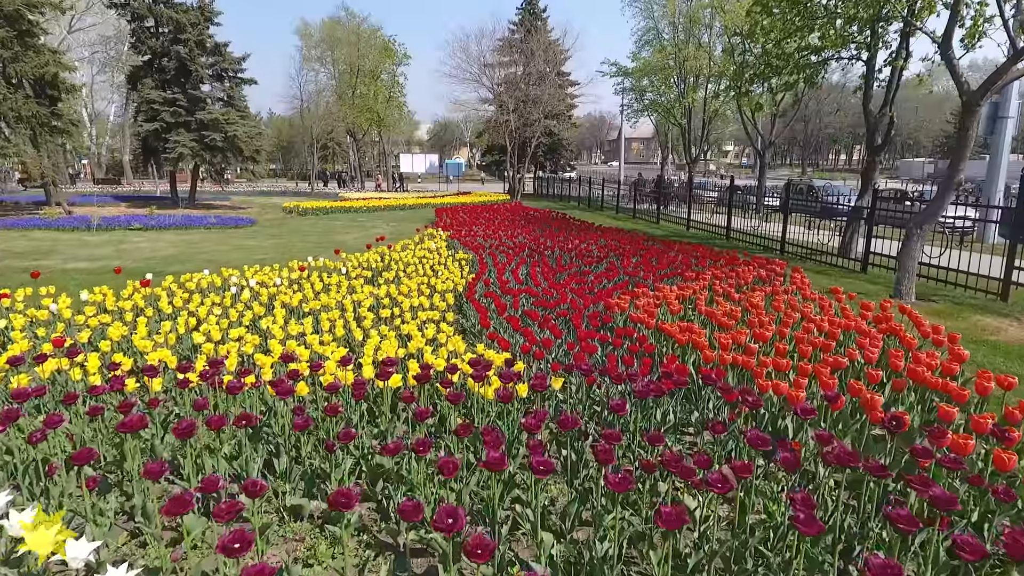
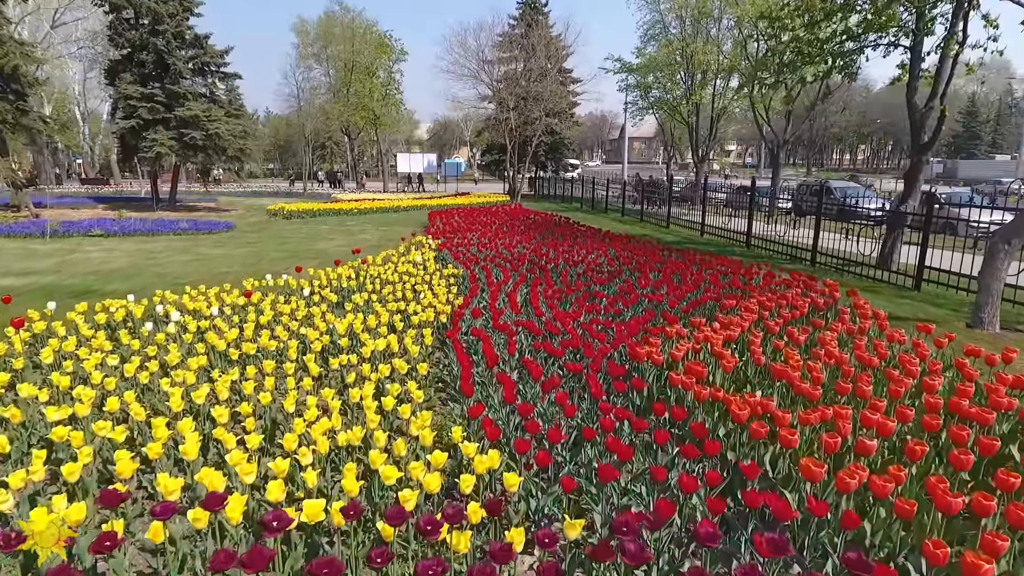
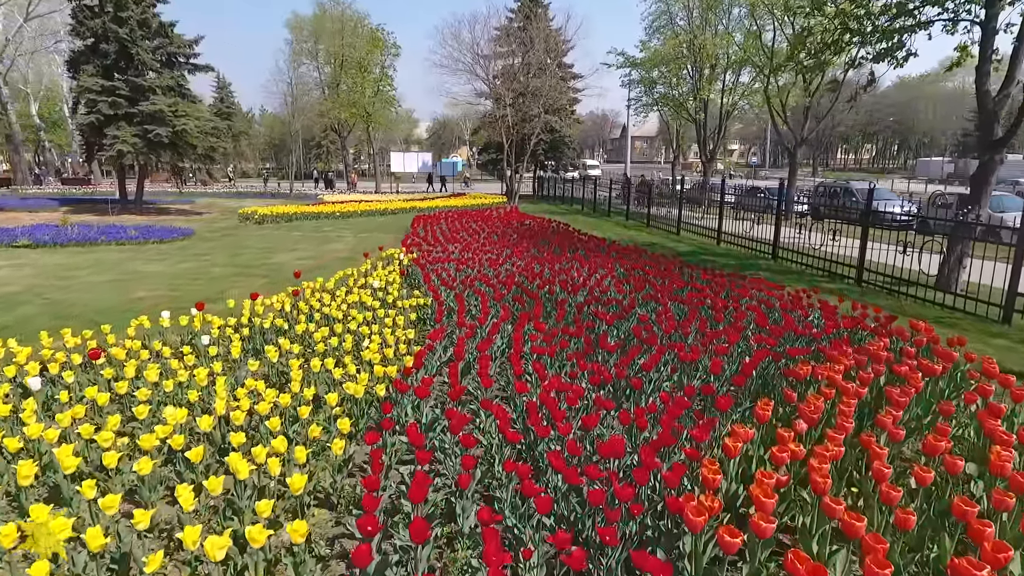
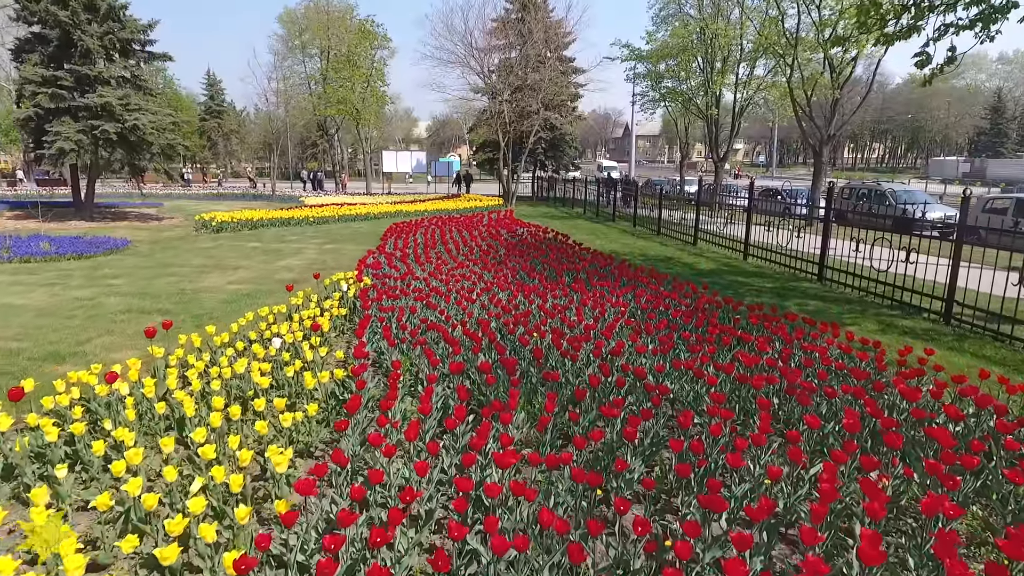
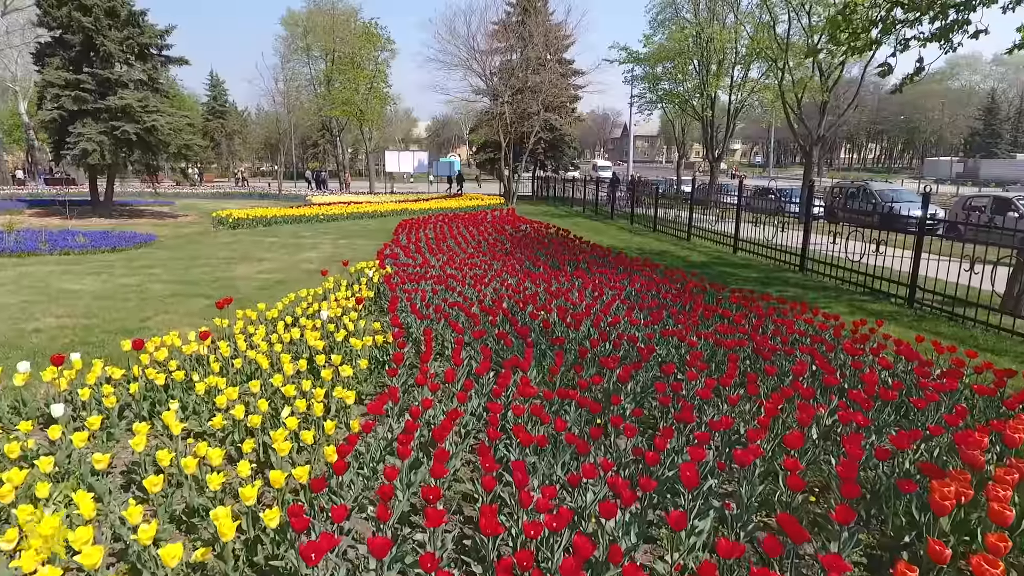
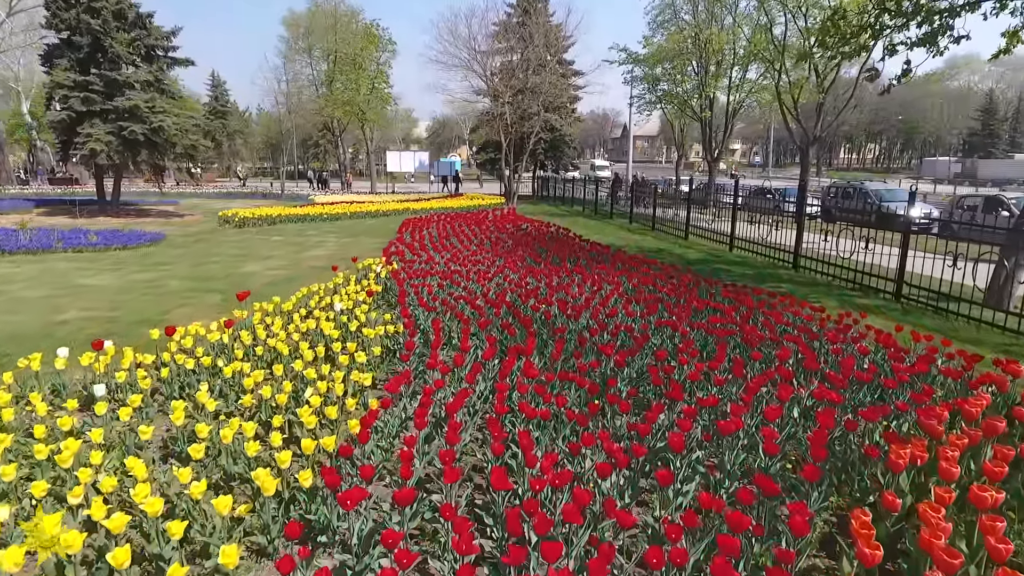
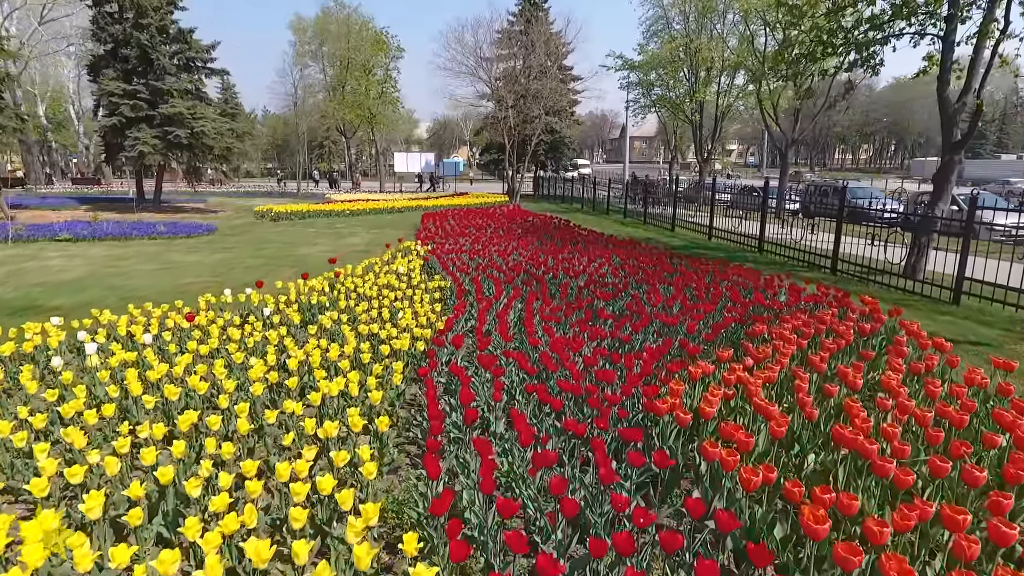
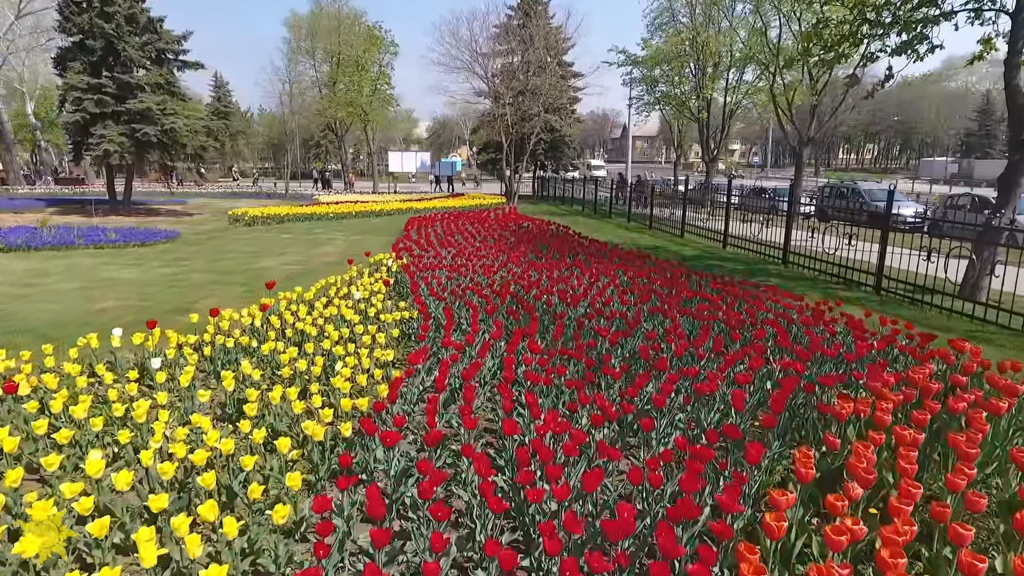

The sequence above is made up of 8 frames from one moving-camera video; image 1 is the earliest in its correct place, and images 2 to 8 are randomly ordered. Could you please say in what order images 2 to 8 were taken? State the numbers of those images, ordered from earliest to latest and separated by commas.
2, 7, 3, 8, 6, 5, 4
